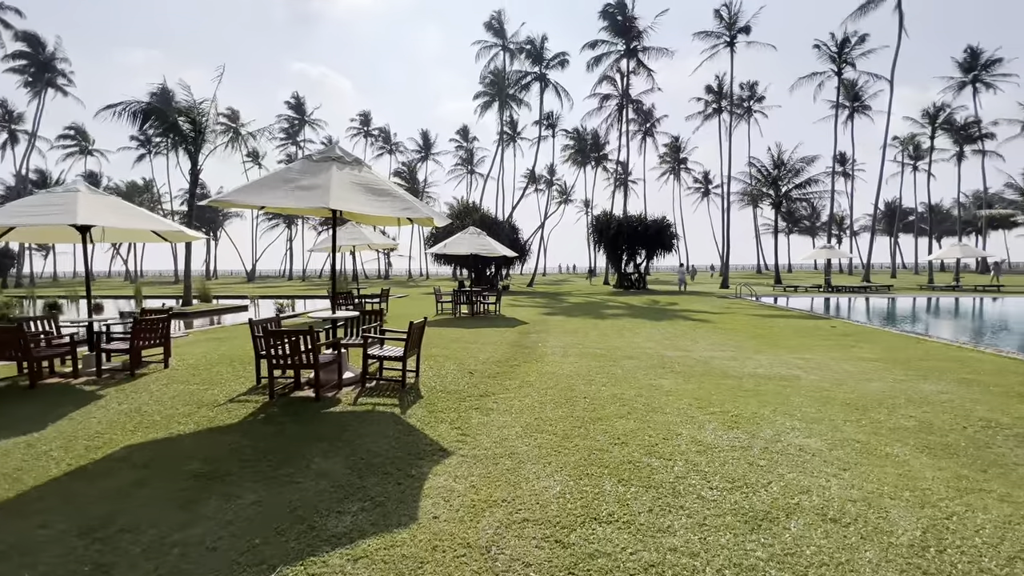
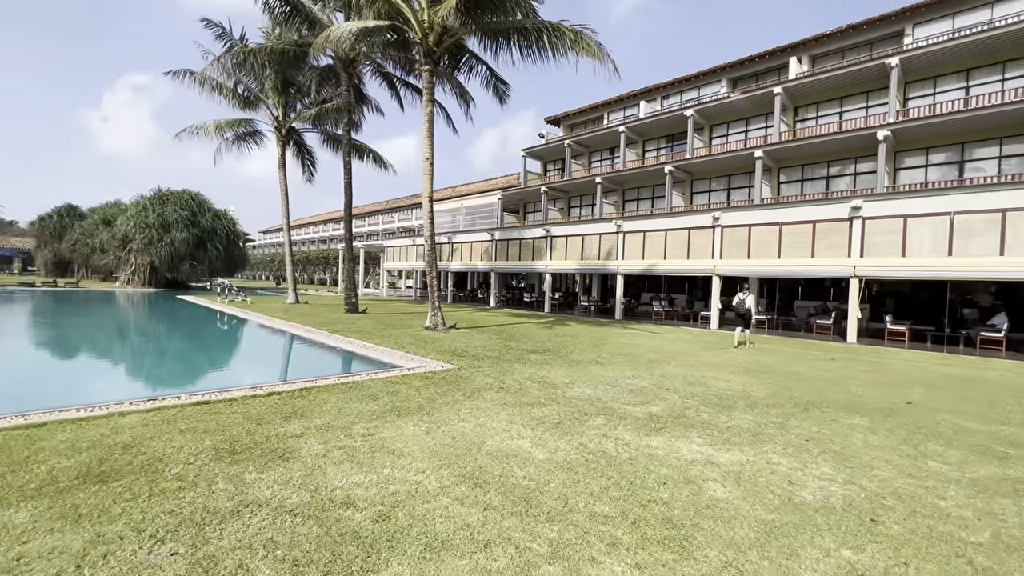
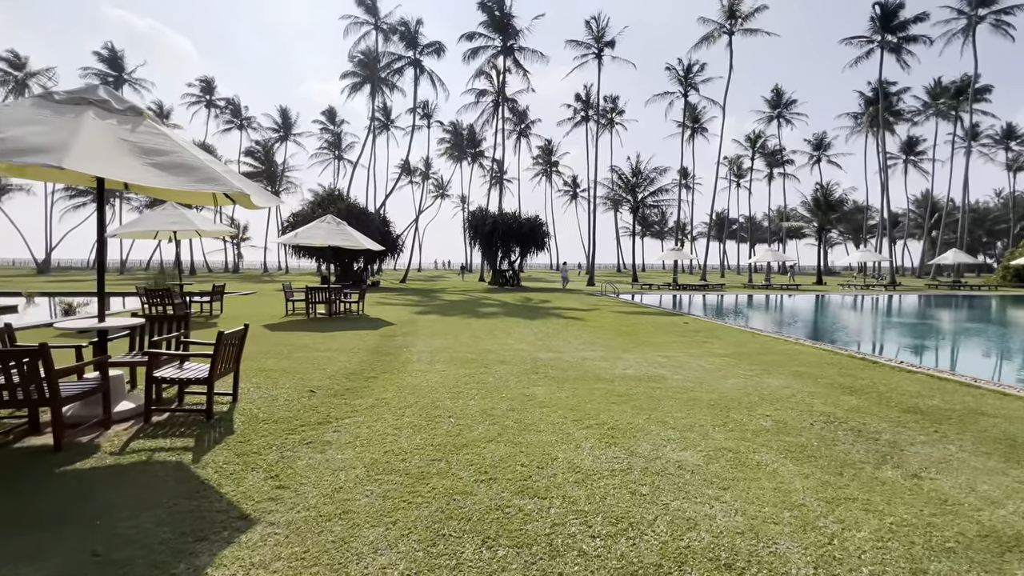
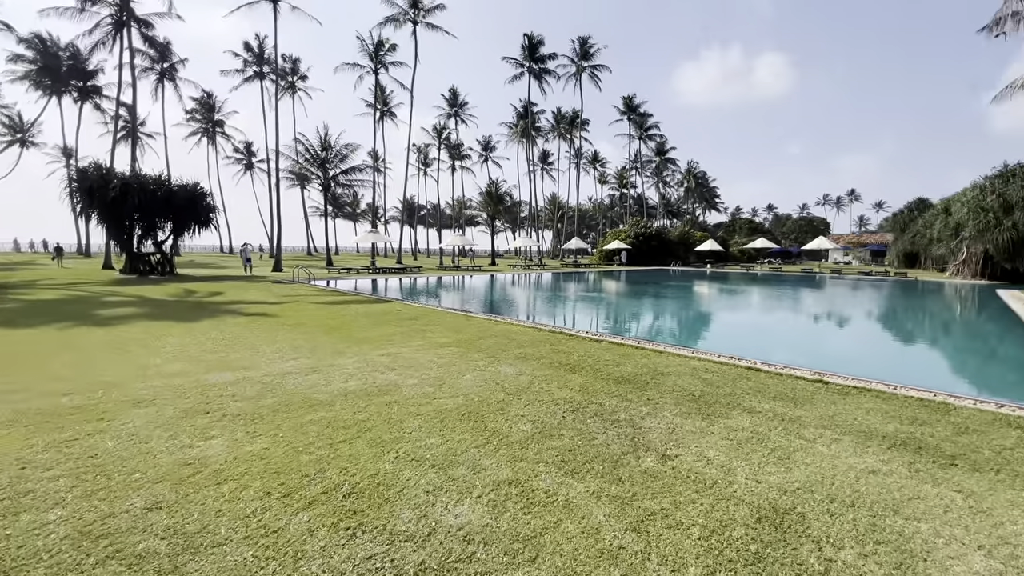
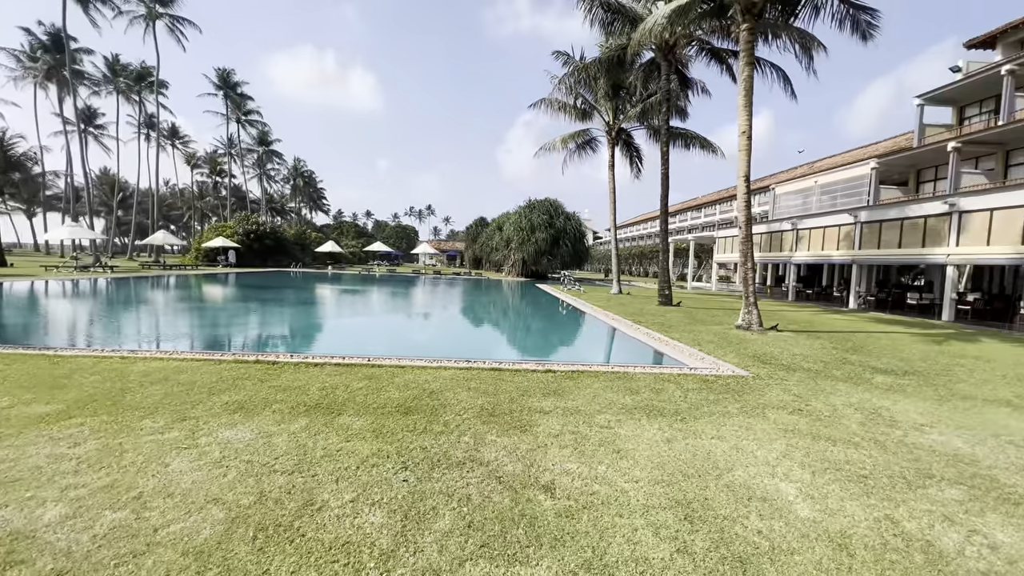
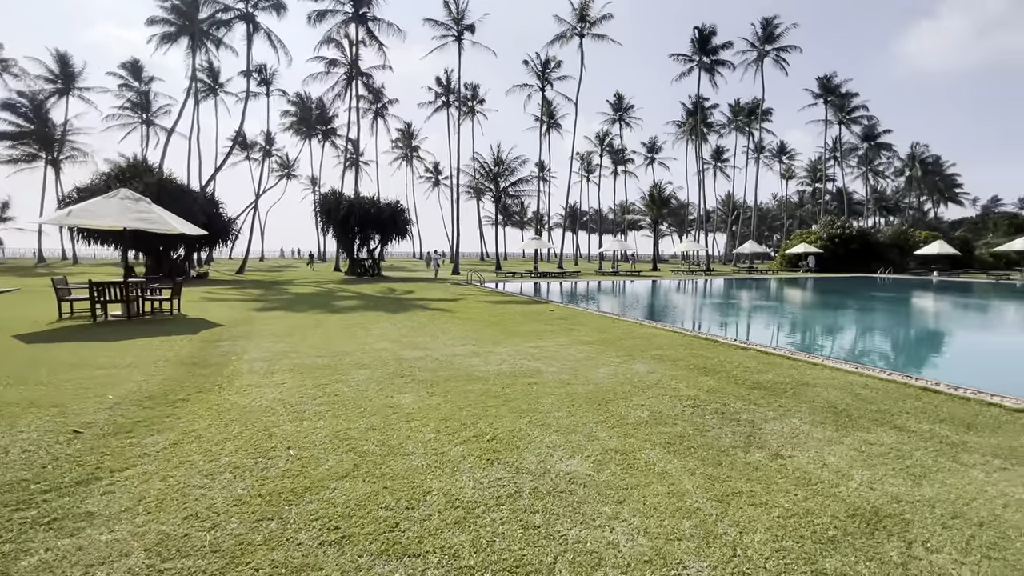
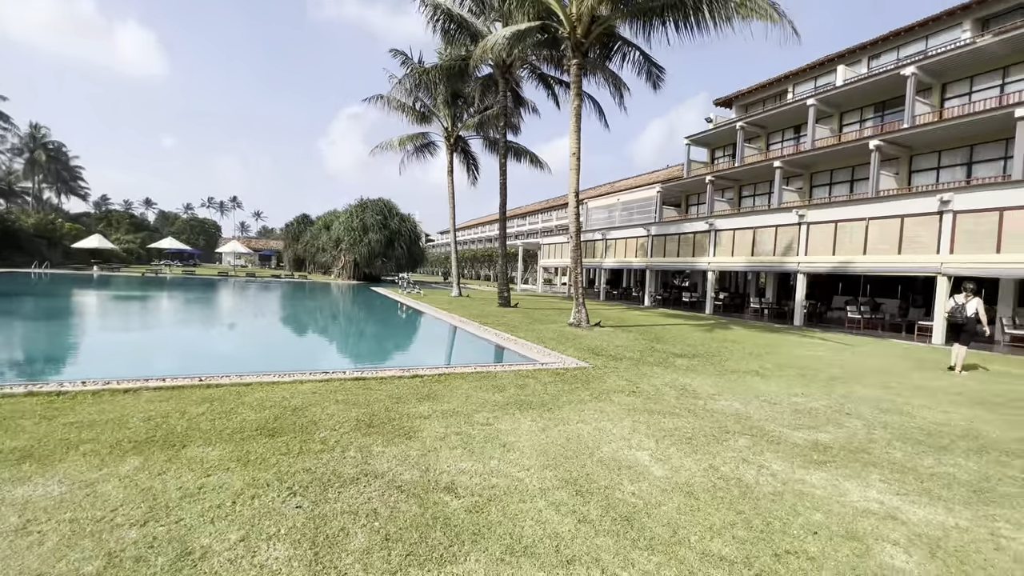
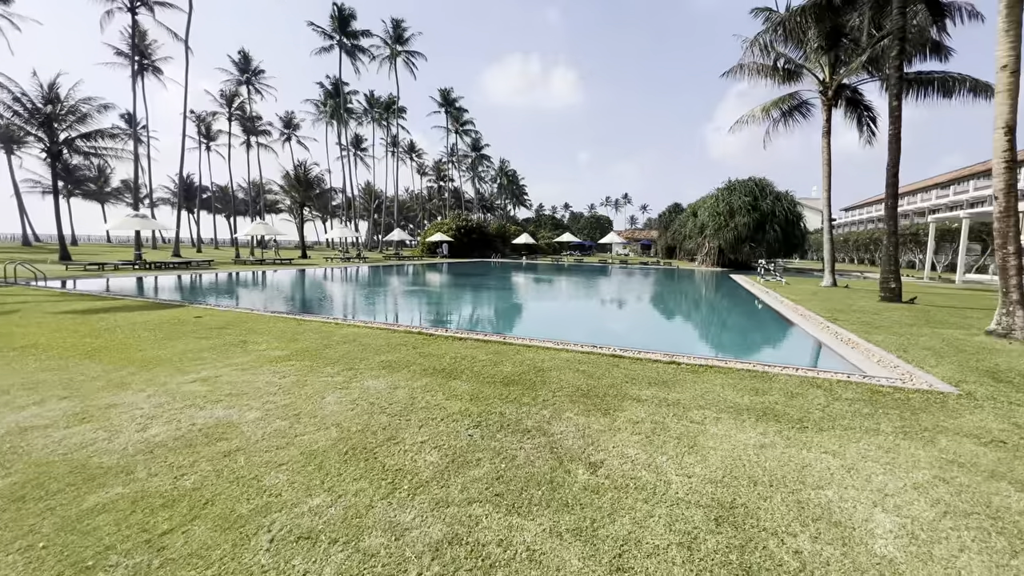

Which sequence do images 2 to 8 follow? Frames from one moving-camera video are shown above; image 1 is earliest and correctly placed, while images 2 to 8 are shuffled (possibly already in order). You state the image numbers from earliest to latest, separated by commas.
3, 6, 4, 8, 5, 7, 2
